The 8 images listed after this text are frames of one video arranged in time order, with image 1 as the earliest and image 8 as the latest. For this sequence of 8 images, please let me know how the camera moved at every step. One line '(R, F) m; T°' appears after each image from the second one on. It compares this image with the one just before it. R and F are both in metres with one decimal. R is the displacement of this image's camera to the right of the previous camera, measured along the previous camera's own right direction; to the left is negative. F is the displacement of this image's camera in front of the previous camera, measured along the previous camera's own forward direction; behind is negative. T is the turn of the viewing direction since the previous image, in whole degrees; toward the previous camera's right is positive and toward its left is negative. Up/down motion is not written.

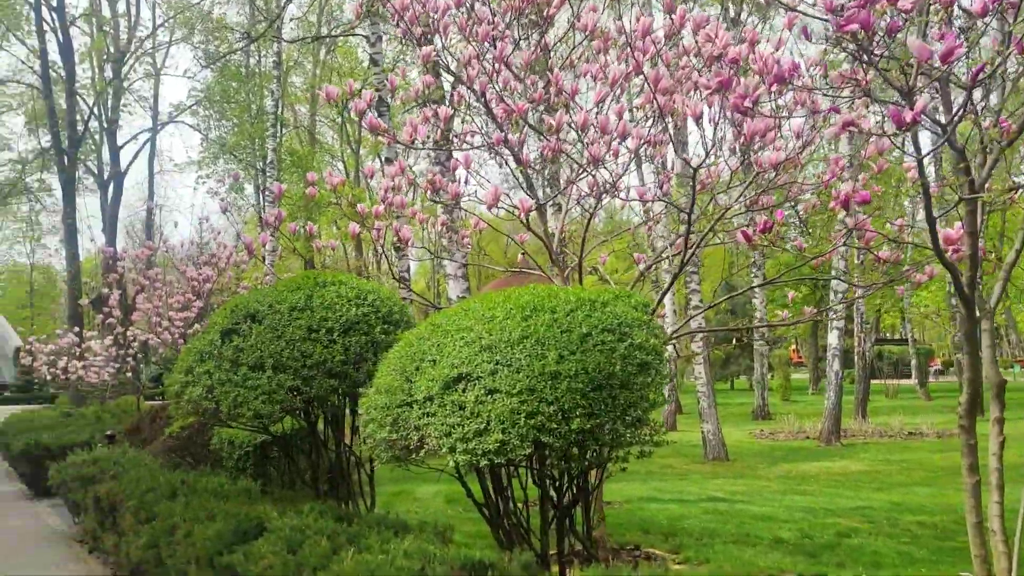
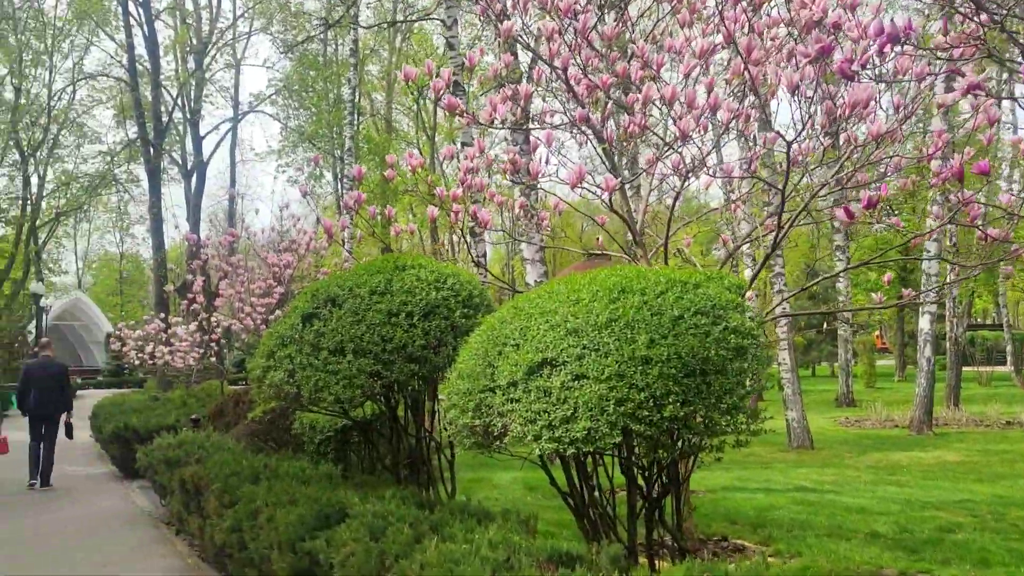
(-0.1, +0.2) m; -5°
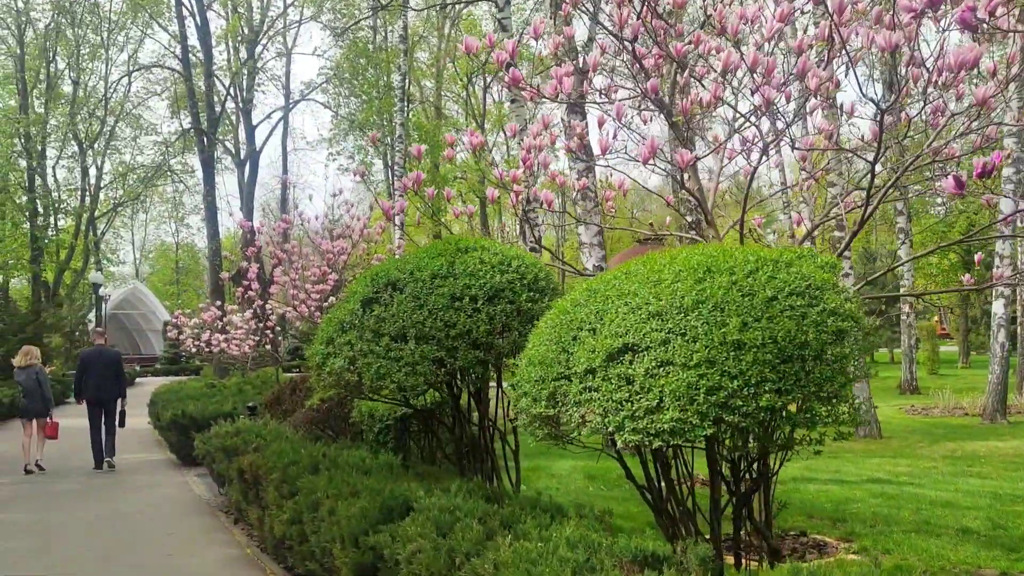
(-0.1, +0.3) m; -3°
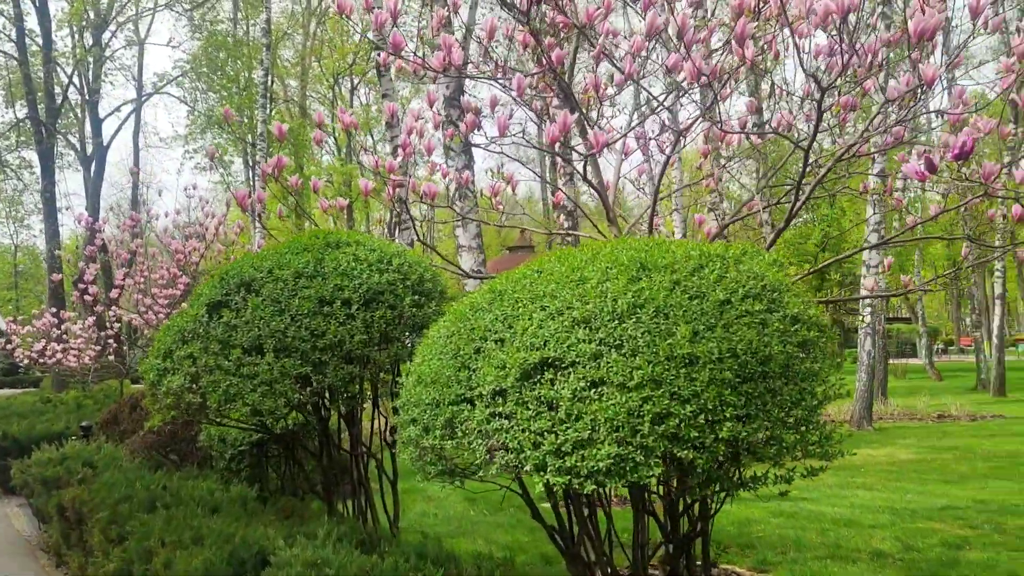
(-0.1, +0.9) m; +8°
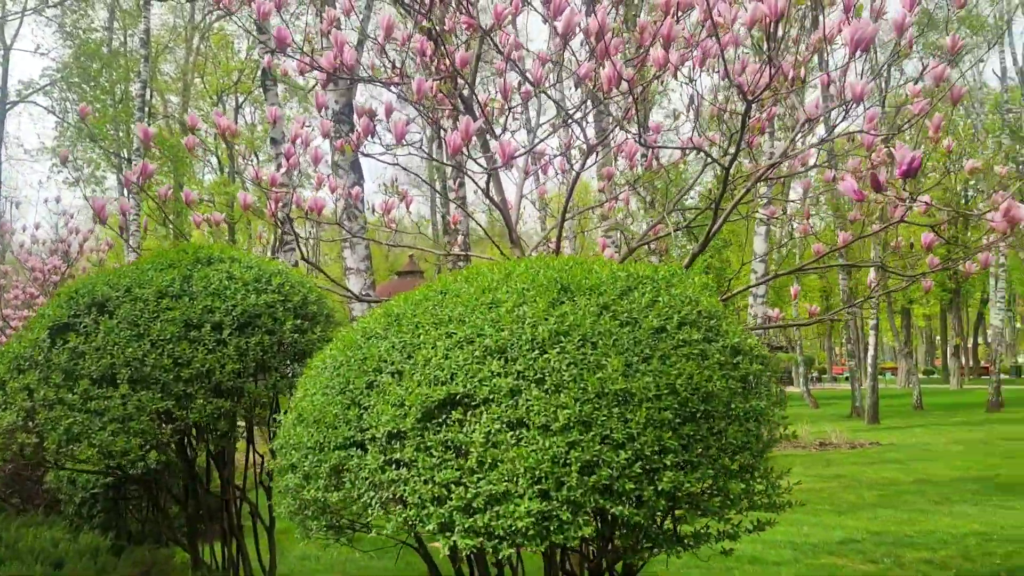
(0.0, +0.5) m; +7°
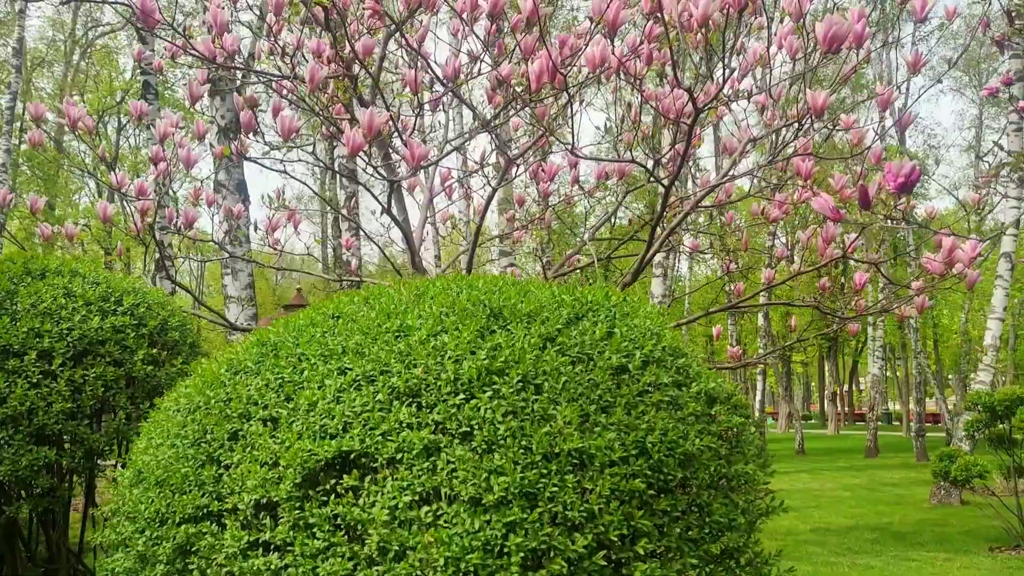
(-0.1, +0.7) m; +7°
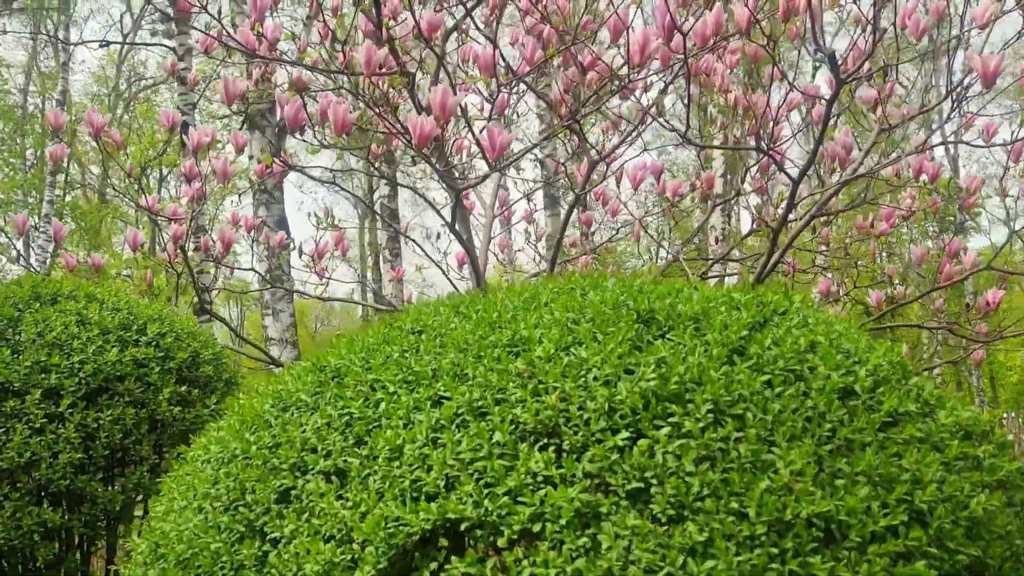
(-0.2, +0.7) m; -2°
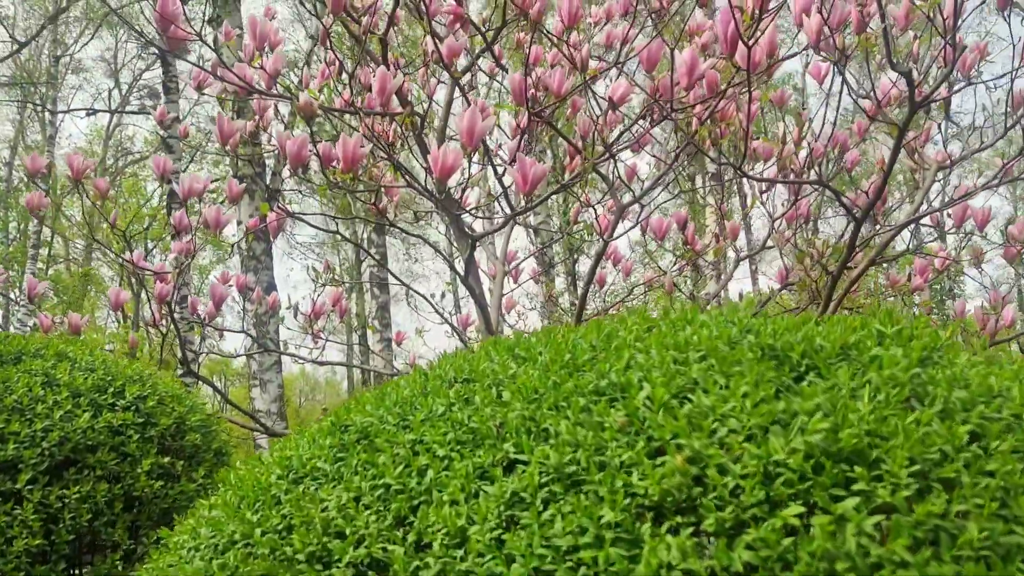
(-0.1, +0.4) m; +1°
